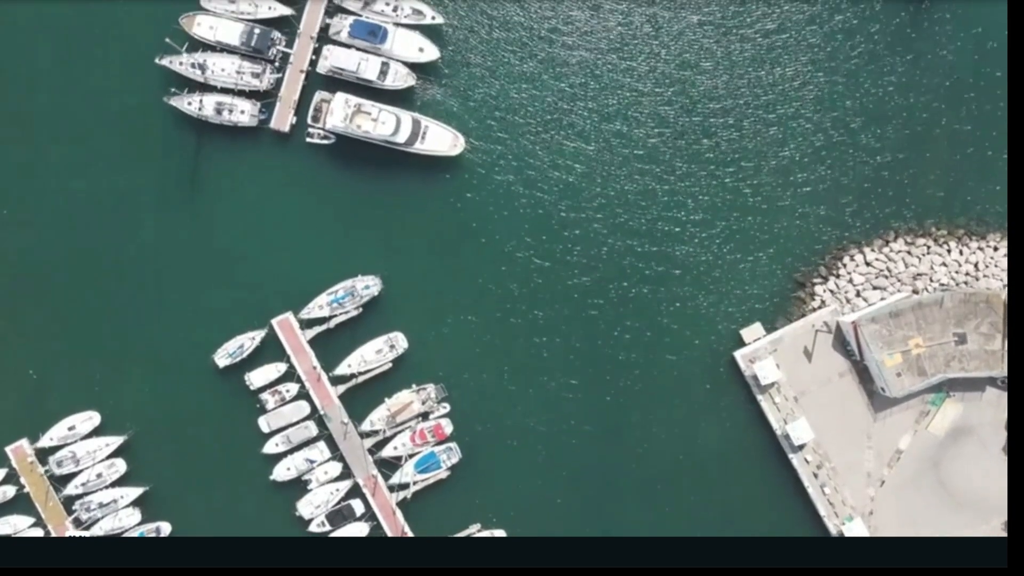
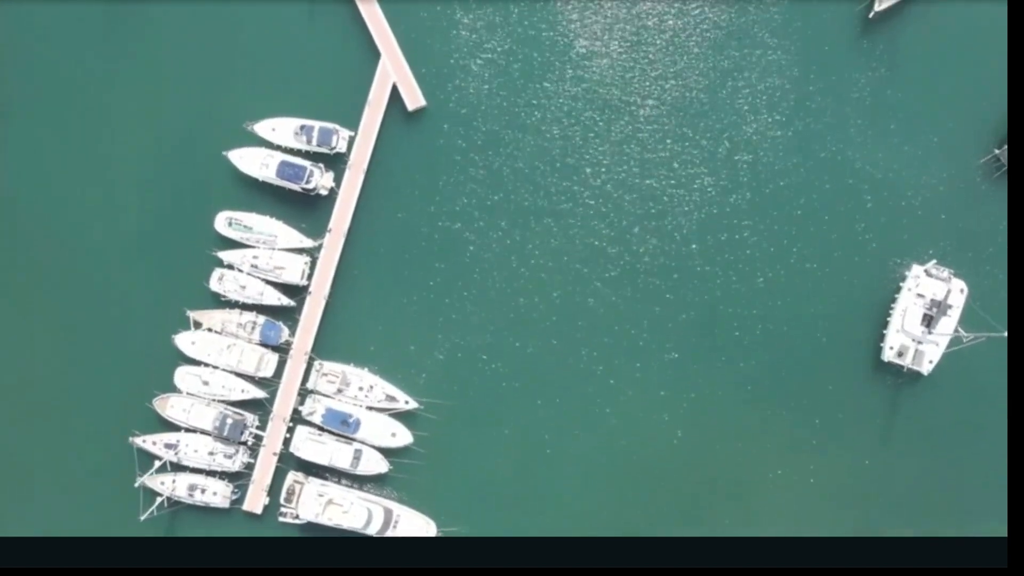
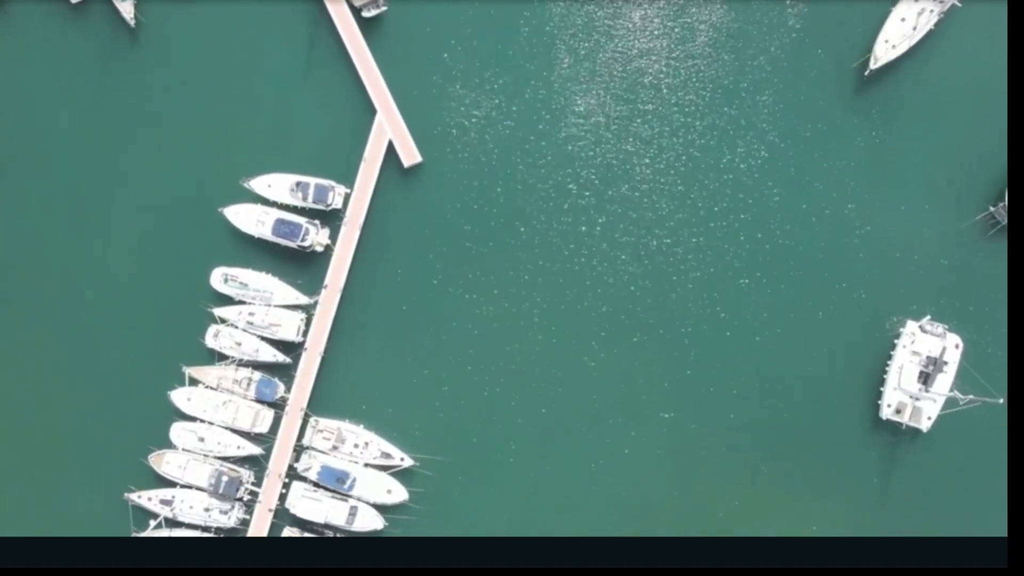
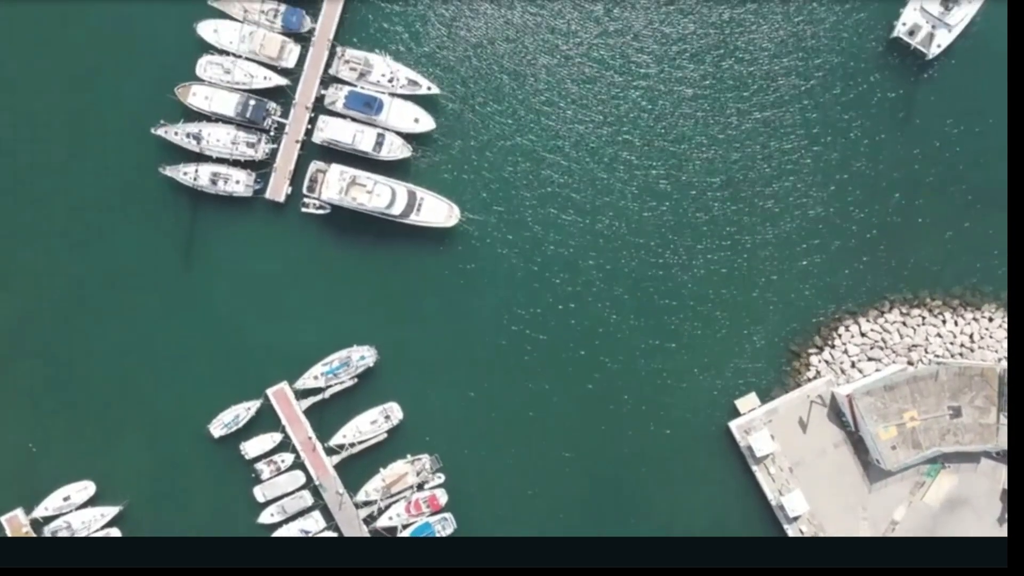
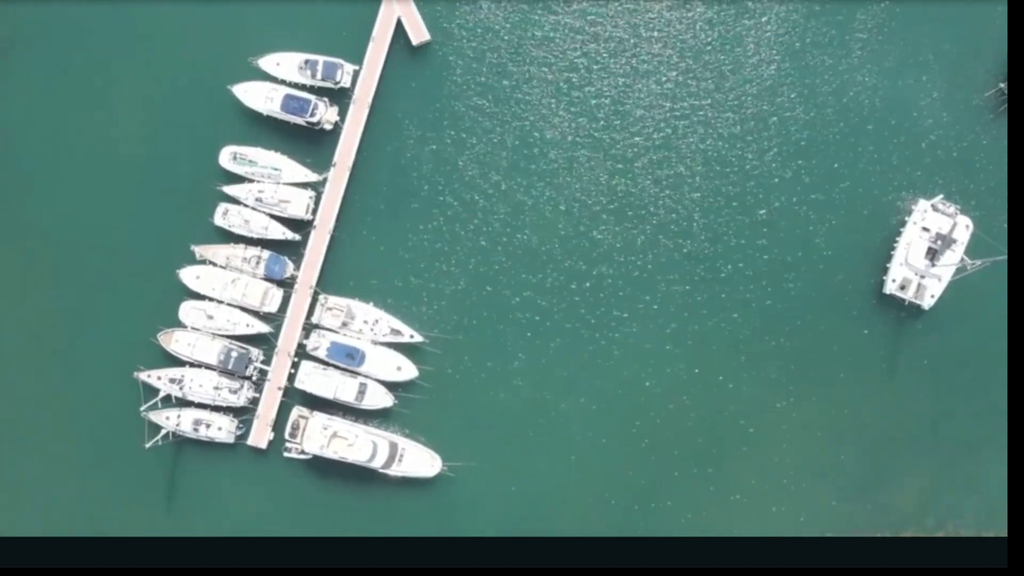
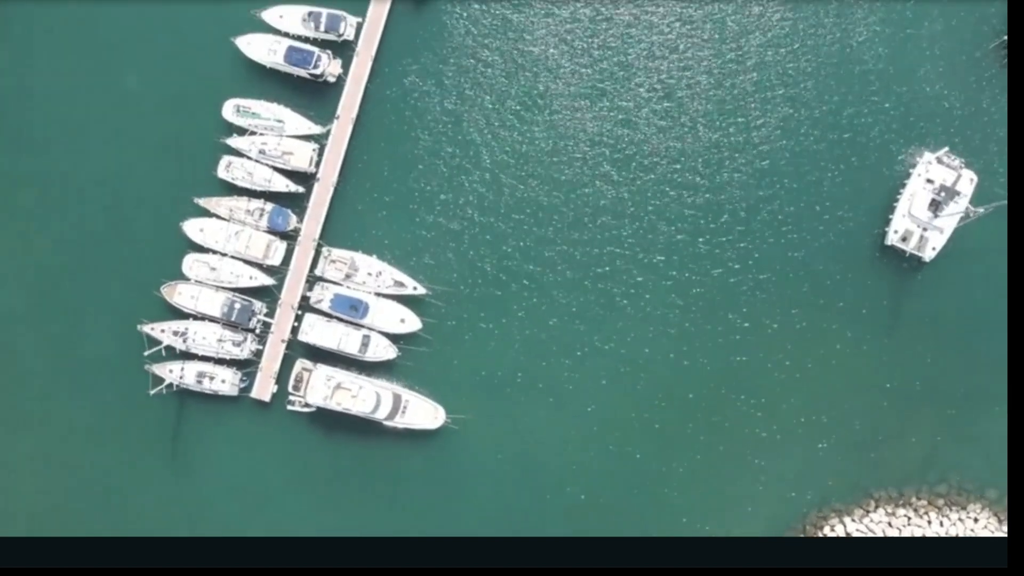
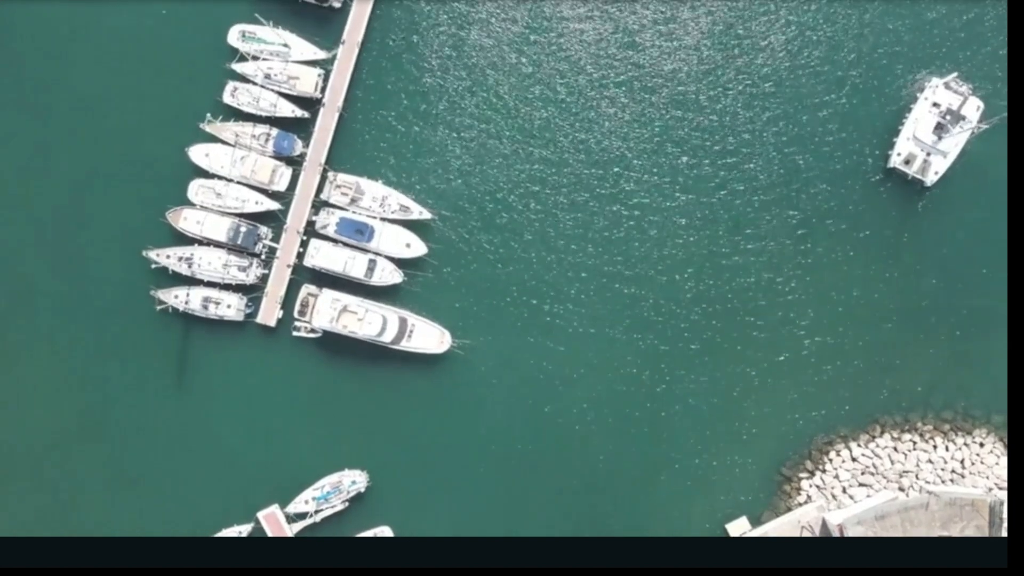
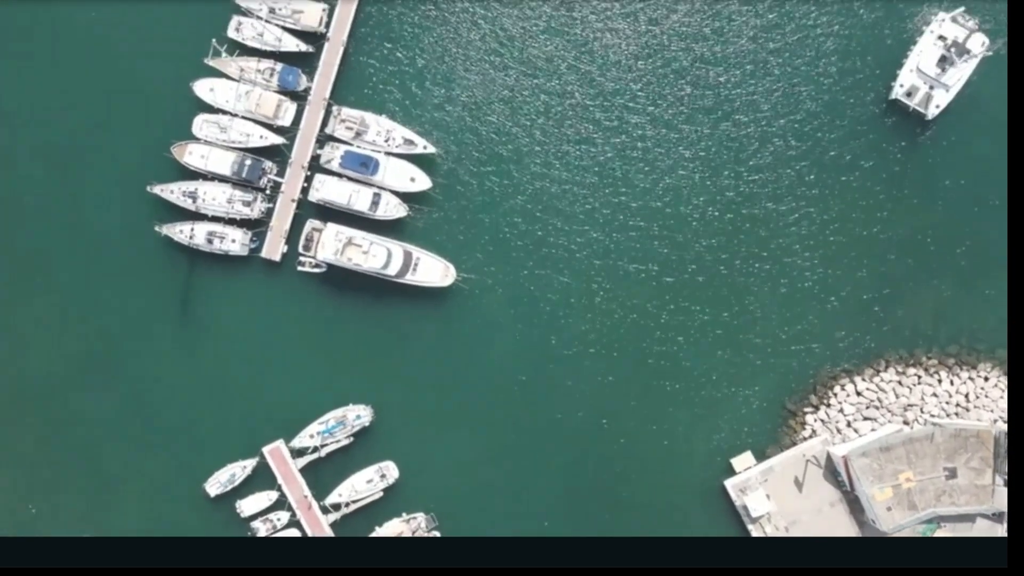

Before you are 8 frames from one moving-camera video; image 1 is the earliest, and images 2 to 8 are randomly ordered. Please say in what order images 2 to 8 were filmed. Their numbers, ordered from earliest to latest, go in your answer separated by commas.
4, 8, 7, 6, 5, 2, 3
